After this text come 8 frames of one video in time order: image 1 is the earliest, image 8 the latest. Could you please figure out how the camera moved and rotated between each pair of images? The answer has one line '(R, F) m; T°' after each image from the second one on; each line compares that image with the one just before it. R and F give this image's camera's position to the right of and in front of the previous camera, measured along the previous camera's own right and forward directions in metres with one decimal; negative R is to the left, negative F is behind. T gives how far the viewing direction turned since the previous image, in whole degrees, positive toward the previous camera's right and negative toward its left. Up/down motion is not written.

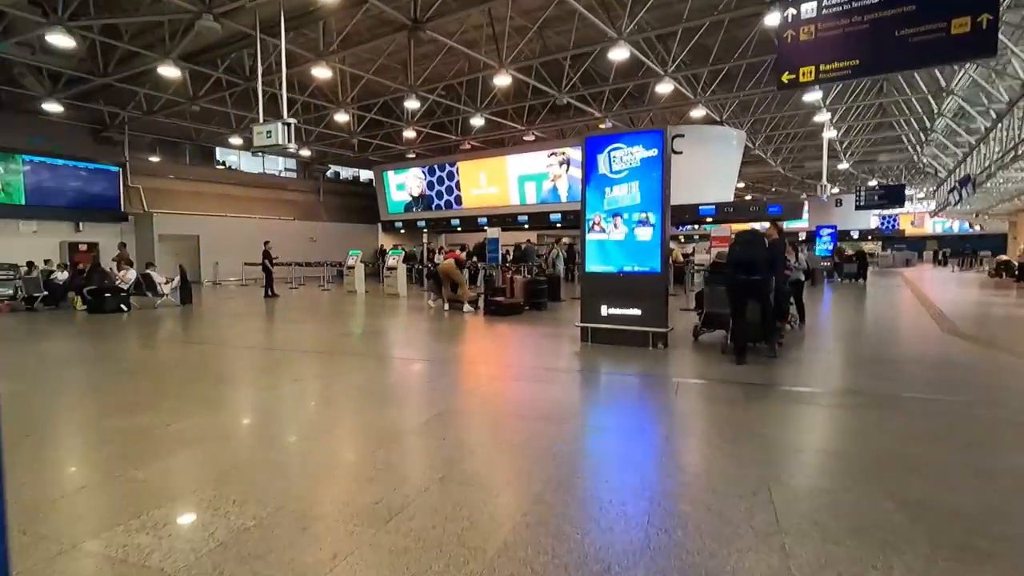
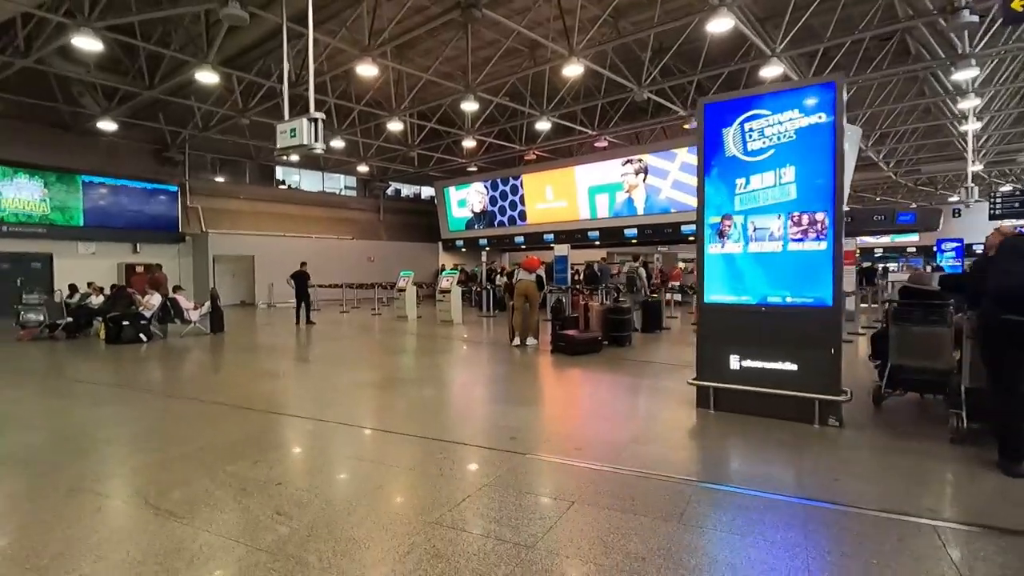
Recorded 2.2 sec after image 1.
(-0.1, +2.0) m; -7°
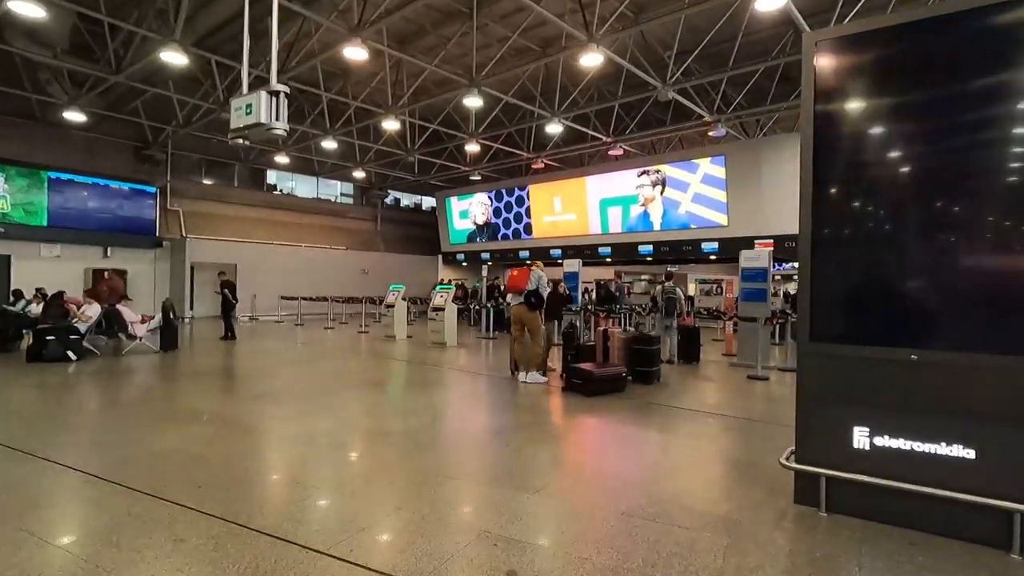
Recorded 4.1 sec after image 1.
(0.0, +1.5) m; 0°
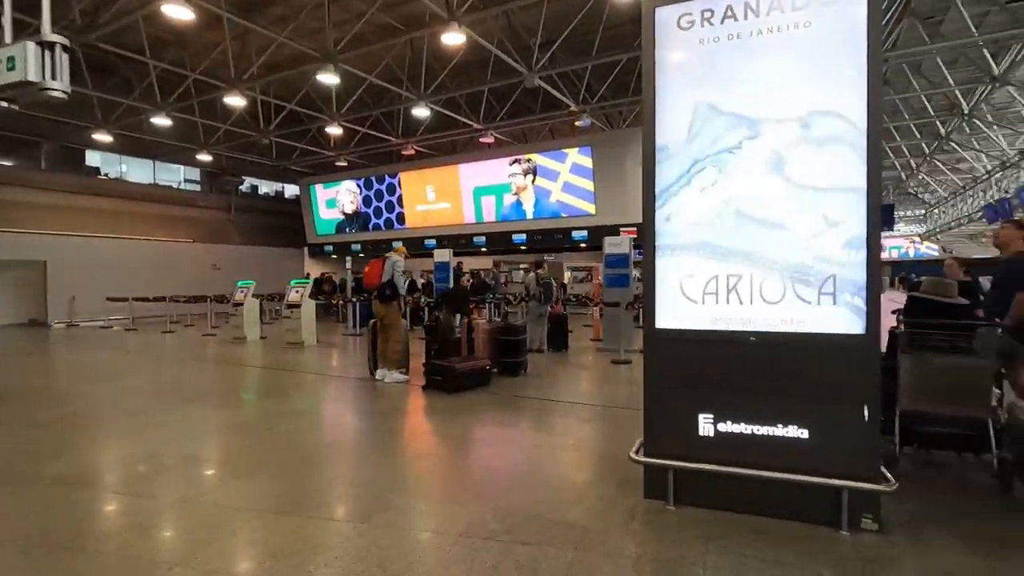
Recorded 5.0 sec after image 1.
(+0.3, +0.4) m; +12°
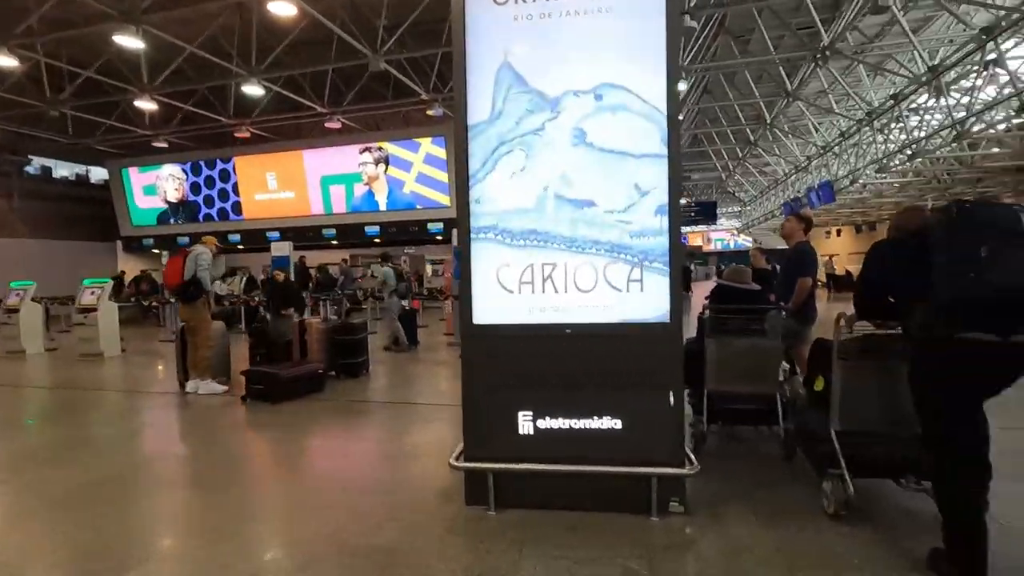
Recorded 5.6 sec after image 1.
(+0.3, +0.2) m; +14°
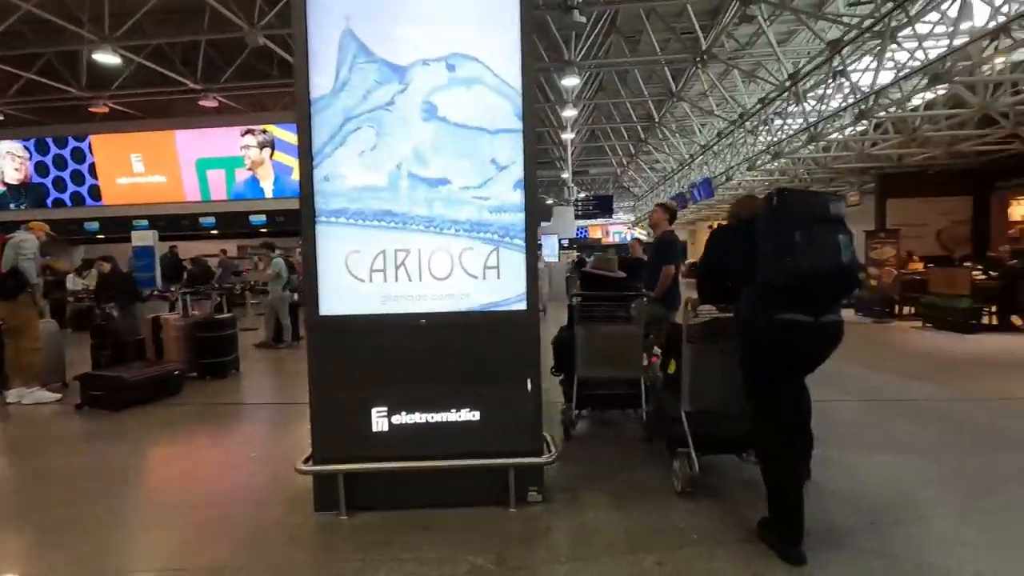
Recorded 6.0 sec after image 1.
(+0.2, +0.1) m; +10°
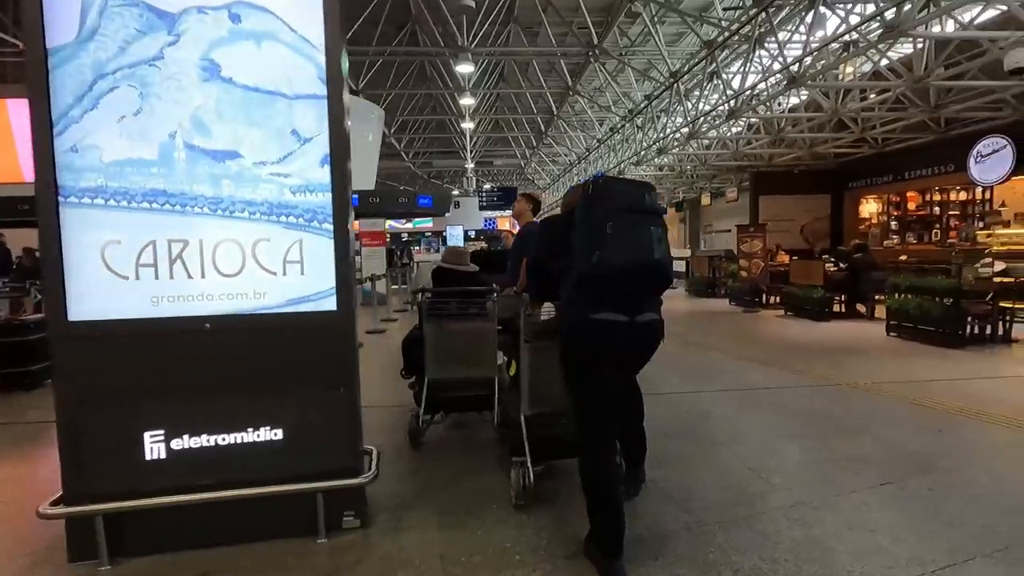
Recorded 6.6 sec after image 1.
(+0.4, +0.2) m; +9°
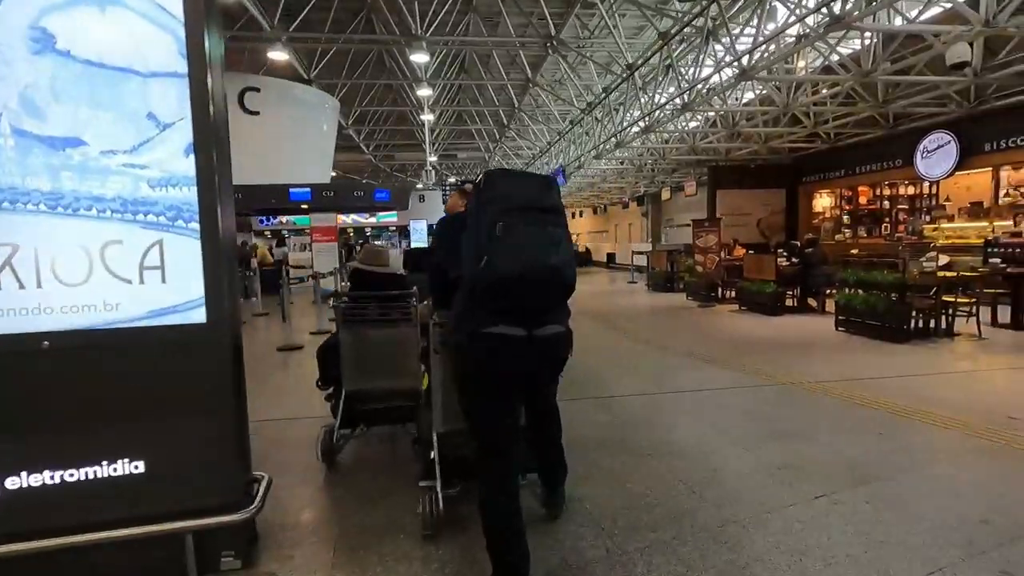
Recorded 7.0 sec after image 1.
(+0.2, +0.2) m; +3°
